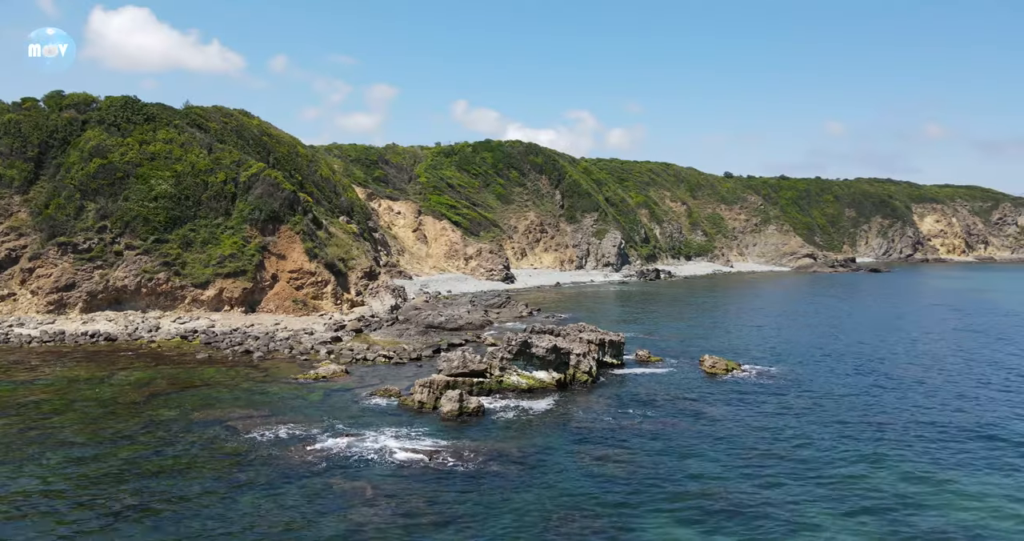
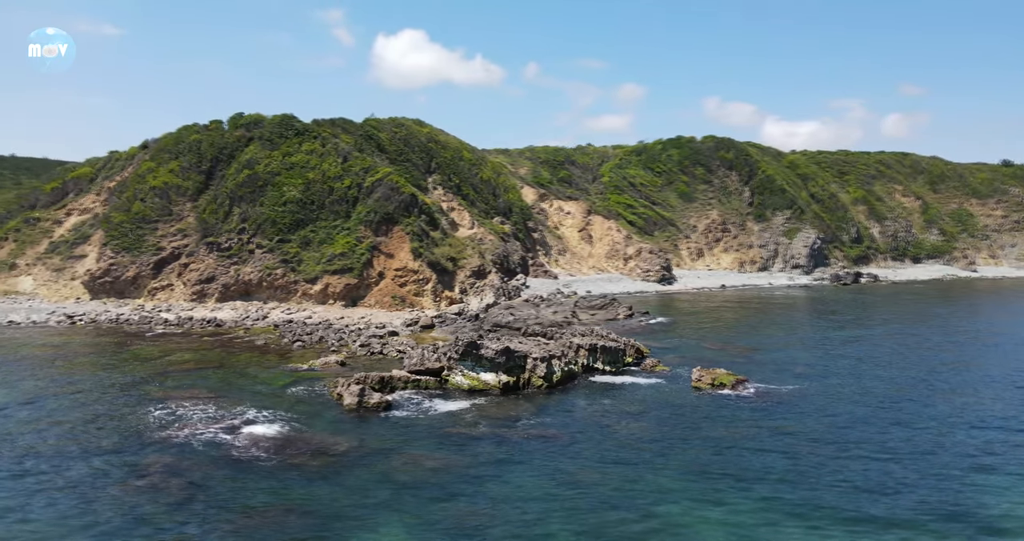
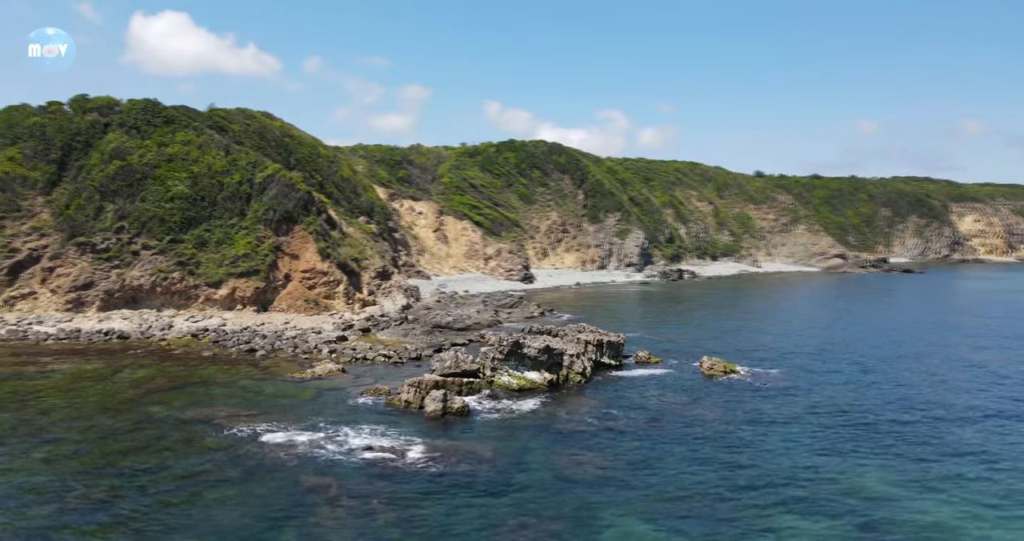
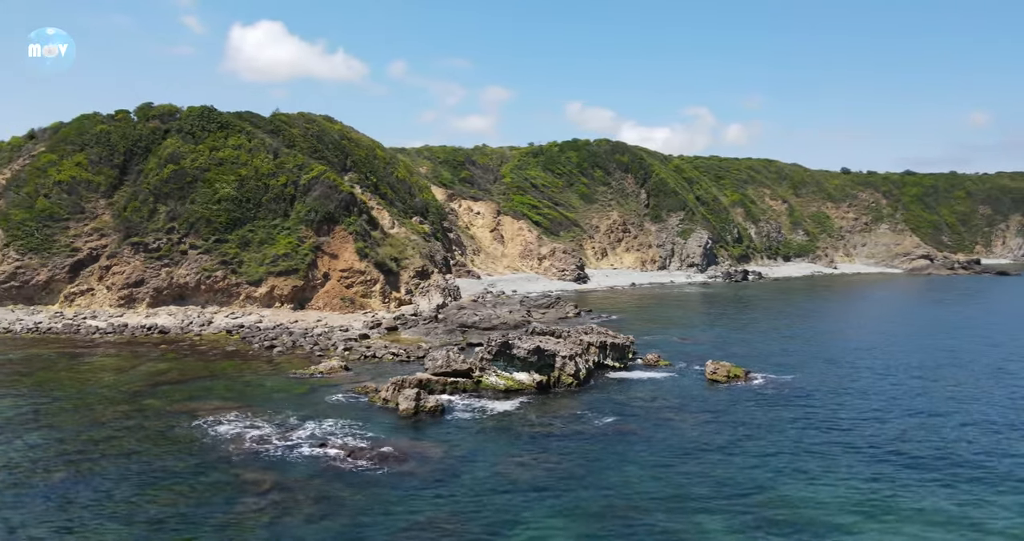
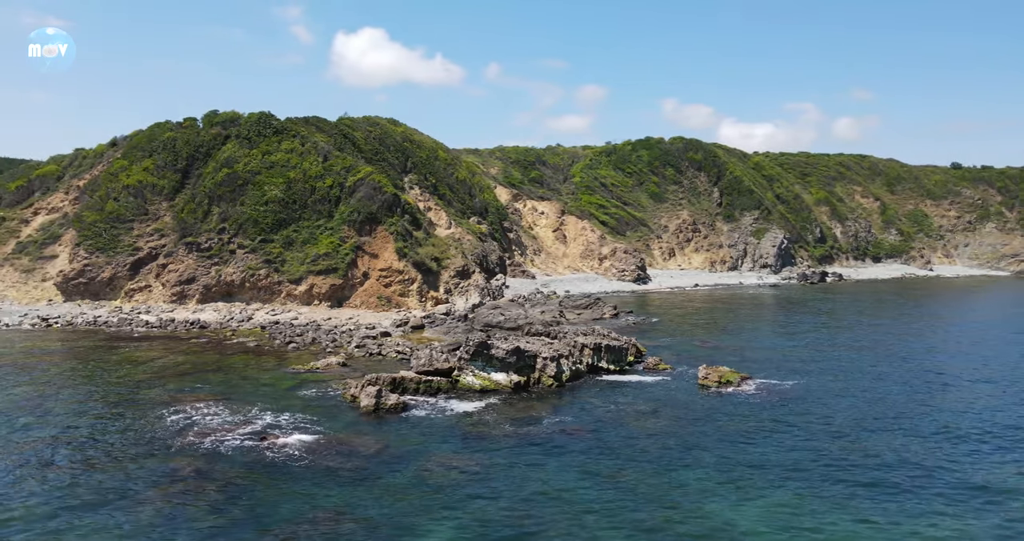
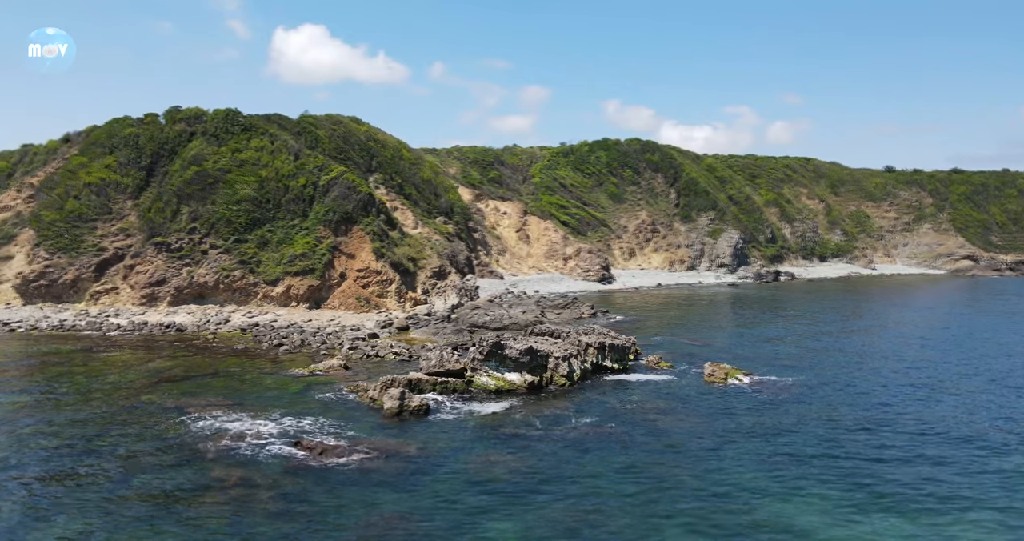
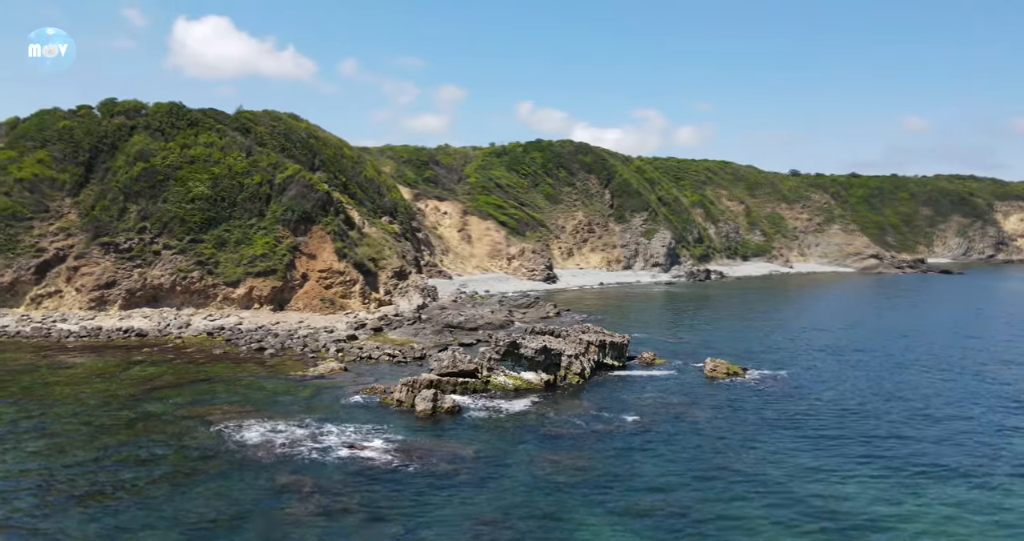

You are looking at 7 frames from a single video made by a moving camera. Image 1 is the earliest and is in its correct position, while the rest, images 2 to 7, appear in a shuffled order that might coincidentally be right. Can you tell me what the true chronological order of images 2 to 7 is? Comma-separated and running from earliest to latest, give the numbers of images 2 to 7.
3, 7, 4, 6, 5, 2
